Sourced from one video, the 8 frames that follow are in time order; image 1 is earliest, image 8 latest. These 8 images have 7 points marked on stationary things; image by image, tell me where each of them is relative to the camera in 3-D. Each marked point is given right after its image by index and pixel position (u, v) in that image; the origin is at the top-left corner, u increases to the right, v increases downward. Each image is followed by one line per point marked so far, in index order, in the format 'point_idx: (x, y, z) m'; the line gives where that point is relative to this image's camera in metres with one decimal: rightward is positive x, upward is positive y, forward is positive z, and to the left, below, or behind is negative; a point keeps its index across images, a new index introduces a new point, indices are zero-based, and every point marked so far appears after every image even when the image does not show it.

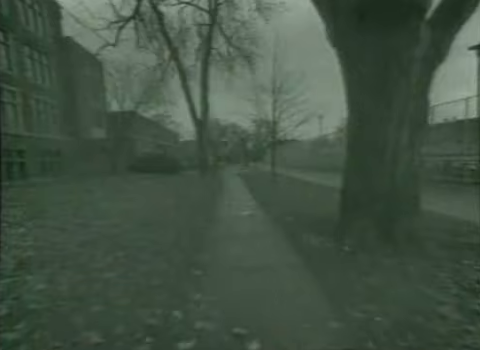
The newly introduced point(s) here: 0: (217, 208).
0: (-0.8, -1.1, +12.0) m
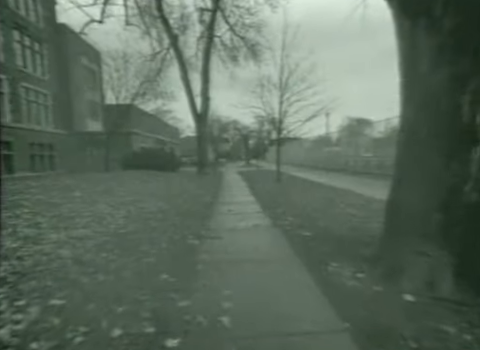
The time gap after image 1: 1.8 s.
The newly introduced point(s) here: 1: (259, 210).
0: (-0.8, -1.0, +10.4) m
1: (+0.5, -1.0, +9.0) m
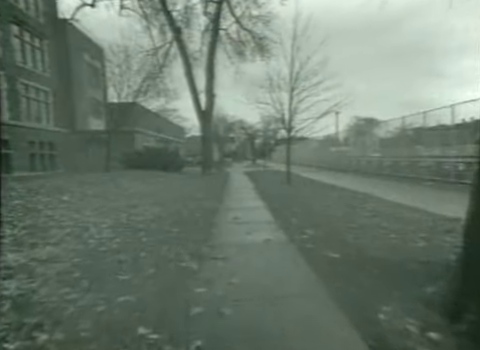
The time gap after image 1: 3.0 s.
0: (-0.6, -1.1, +9.3) m
1: (+0.7, -1.0, +7.9) m
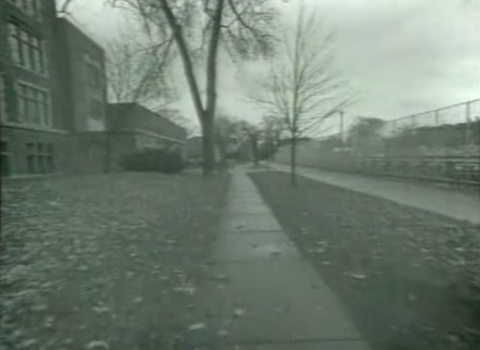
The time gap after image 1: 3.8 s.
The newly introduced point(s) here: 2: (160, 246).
0: (-0.5, -1.1, +8.6) m
1: (+0.8, -1.1, +7.2) m
2: (-1.2, -1.1, +4.9) m
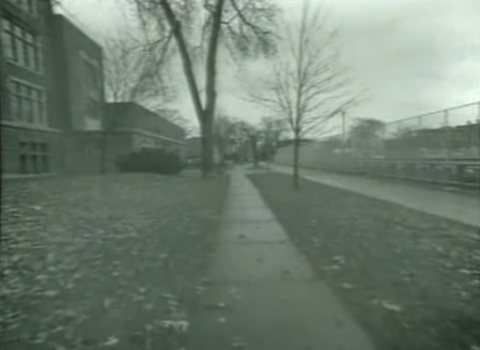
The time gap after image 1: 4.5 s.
0: (-0.5, -1.2, +7.9) m
1: (+0.8, -1.2, +6.5) m
2: (-1.2, -1.1, +4.2) m
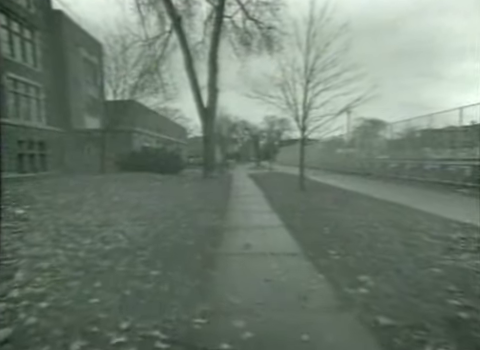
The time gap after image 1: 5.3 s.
0: (-0.4, -1.2, +7.2) m
1: (+0.9, -1.2, +5.8) m
2: (-1.1, -1.1, +3.5) m
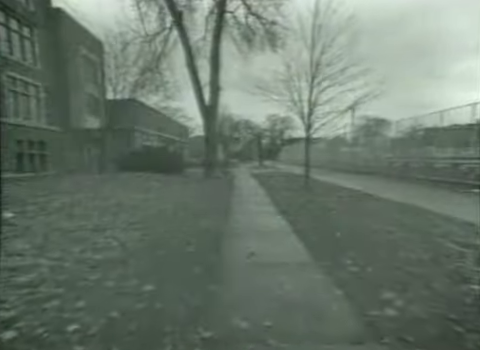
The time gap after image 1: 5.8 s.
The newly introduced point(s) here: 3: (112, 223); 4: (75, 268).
0: (-0.3, -1.2, +6.7) m
1: (+0.9, -1.2, +5.3) m
2: (-1.0, -1.2, +3.1) m
3: (-2.7, -1.0, +7.1) m
4: (-1.9, -1.1, +3.9) m
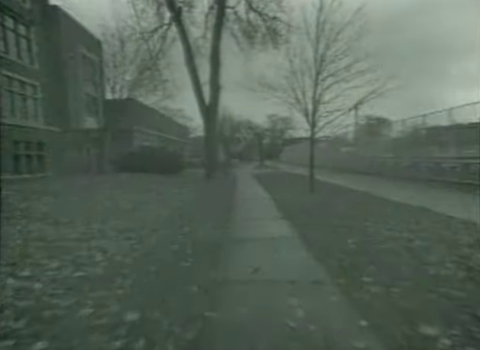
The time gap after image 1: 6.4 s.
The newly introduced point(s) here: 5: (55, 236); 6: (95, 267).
0: (-0.3, -1.3, +6.1) m
1: (+1.0, -1.3, +4.7) m
2: (-1.0, -1.2, +2.5) m
3: (-2.7, -1.0, +6.5) m
4: (-1.9, -1.1, +3.3) m
5: (-3.3, -1.0, +6.1) m
6: (-1.8, -1.1, +4.2) m
